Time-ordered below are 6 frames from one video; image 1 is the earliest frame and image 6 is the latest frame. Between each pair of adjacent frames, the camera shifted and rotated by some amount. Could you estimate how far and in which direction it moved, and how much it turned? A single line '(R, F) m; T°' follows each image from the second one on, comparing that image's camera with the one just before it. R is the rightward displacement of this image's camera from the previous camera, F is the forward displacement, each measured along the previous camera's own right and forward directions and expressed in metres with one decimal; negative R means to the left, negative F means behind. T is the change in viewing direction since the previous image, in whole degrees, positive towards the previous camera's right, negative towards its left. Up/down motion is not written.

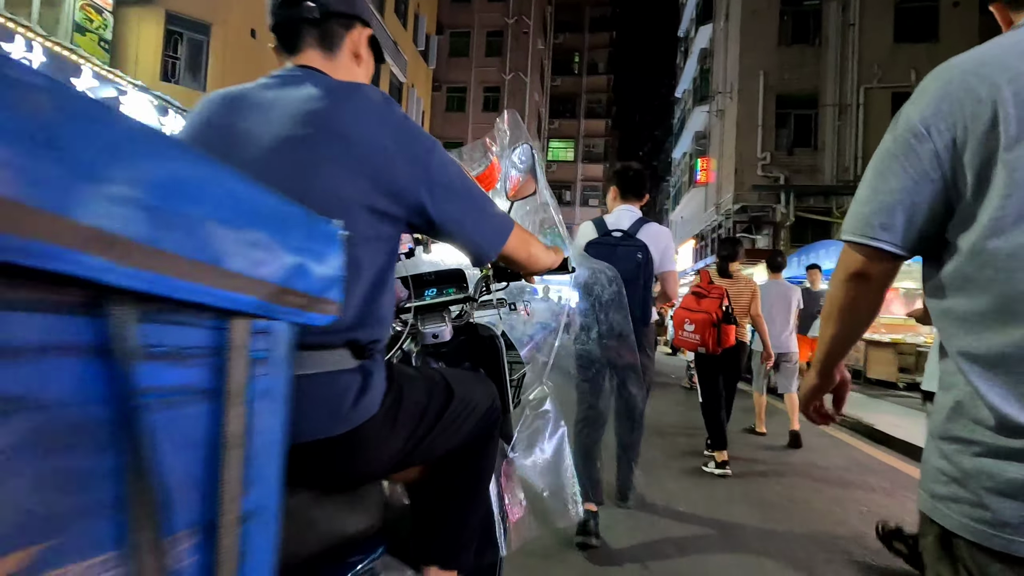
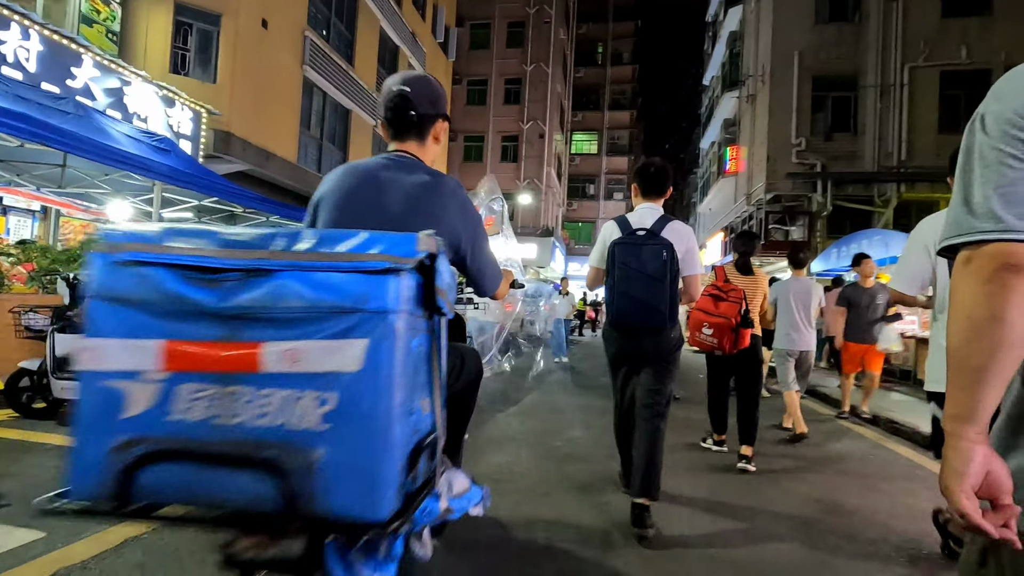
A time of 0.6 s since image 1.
(+0.1, +0.7) m; -2°
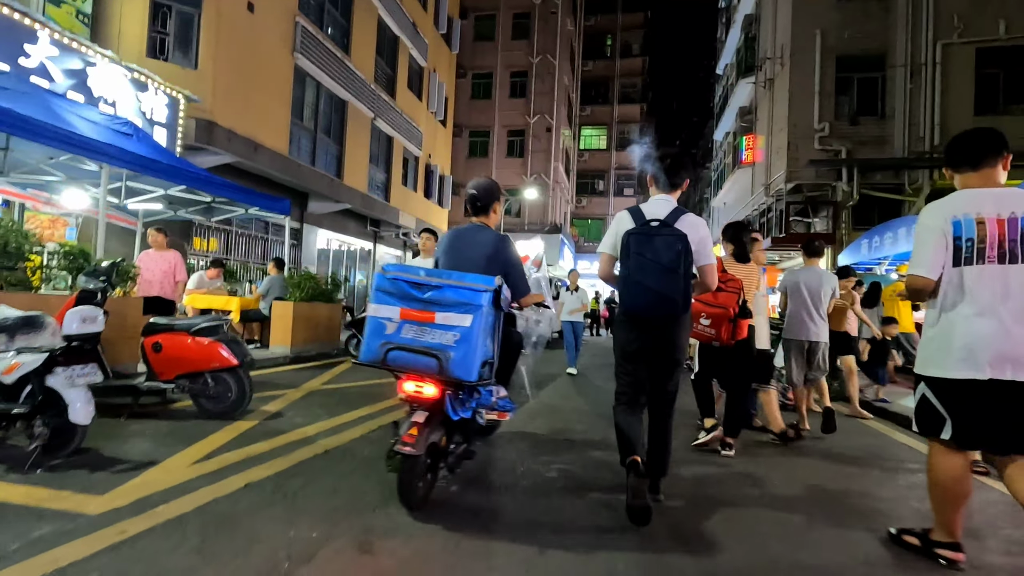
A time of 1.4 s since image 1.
(+0.2, +1.0) m; -1°
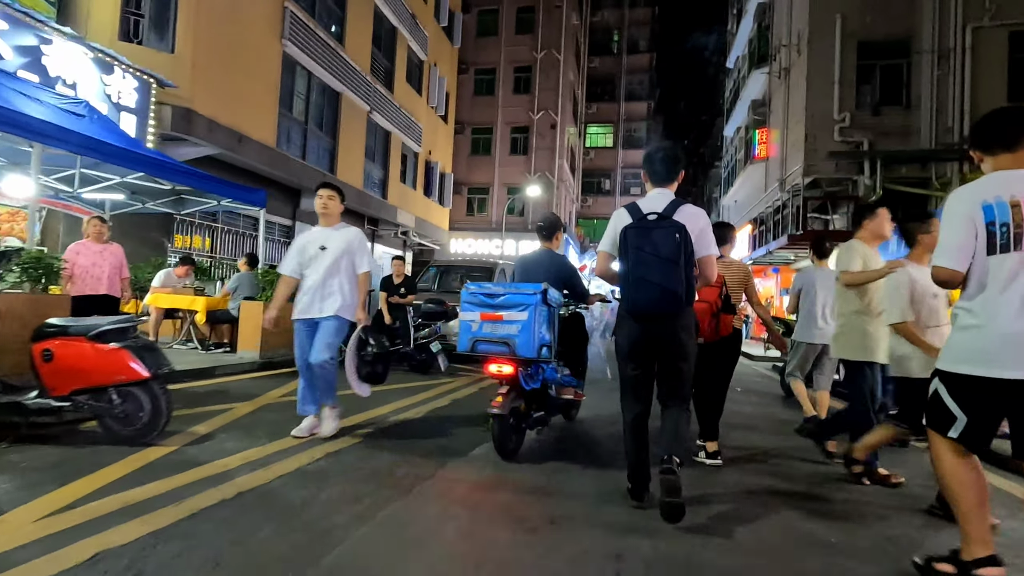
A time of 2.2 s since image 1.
(+0.2, +0.9) m; -1°
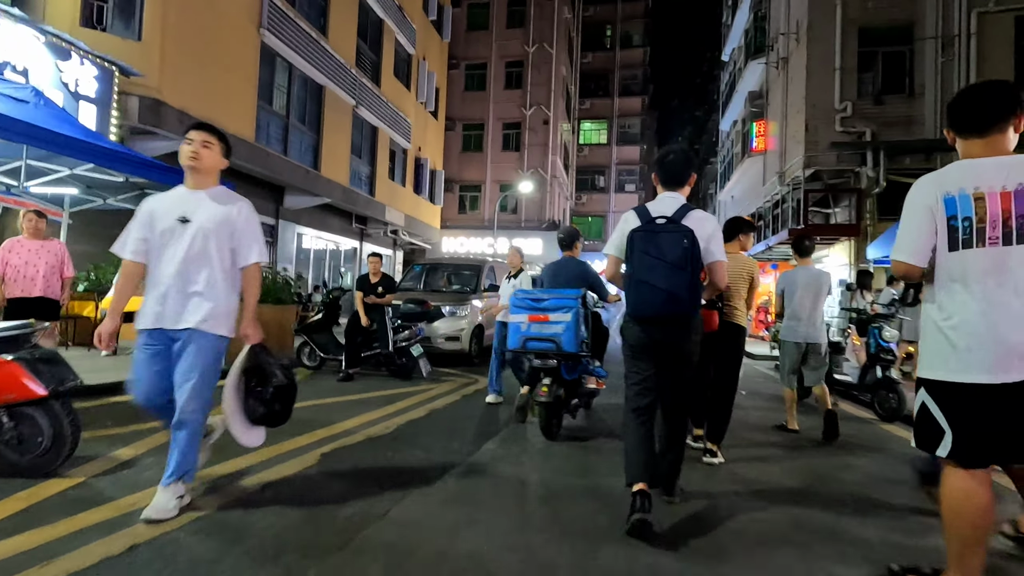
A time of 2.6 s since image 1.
(+0.1, +0.6) m; 0°
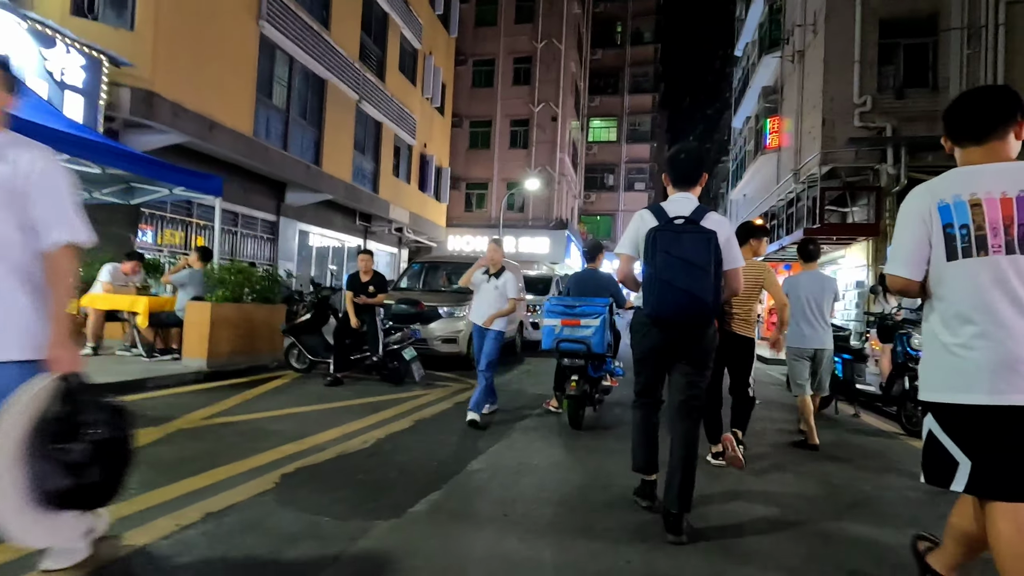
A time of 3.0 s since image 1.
(+0.1, +0.5) m; -1°
